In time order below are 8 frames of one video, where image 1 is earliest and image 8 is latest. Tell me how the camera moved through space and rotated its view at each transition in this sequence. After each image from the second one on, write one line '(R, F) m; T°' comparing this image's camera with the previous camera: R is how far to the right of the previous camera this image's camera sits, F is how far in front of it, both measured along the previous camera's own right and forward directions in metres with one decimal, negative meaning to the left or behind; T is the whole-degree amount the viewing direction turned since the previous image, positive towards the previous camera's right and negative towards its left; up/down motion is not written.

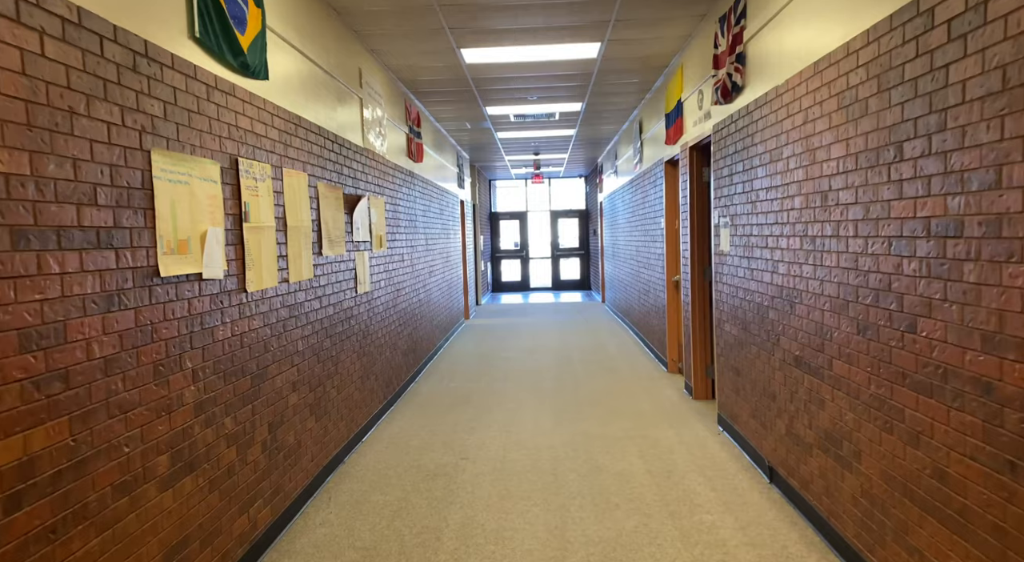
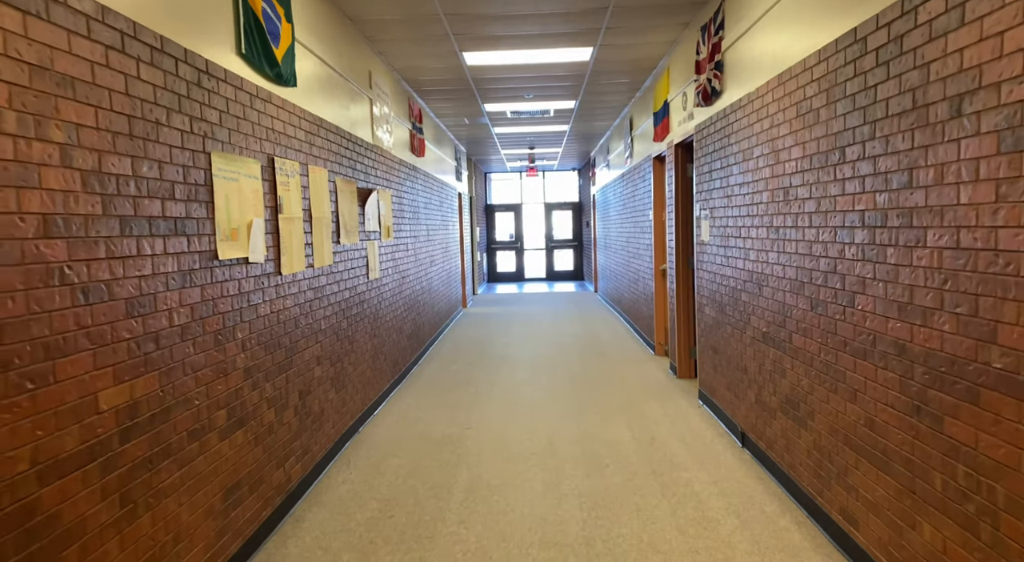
(0.0, -0.4) m; +1°
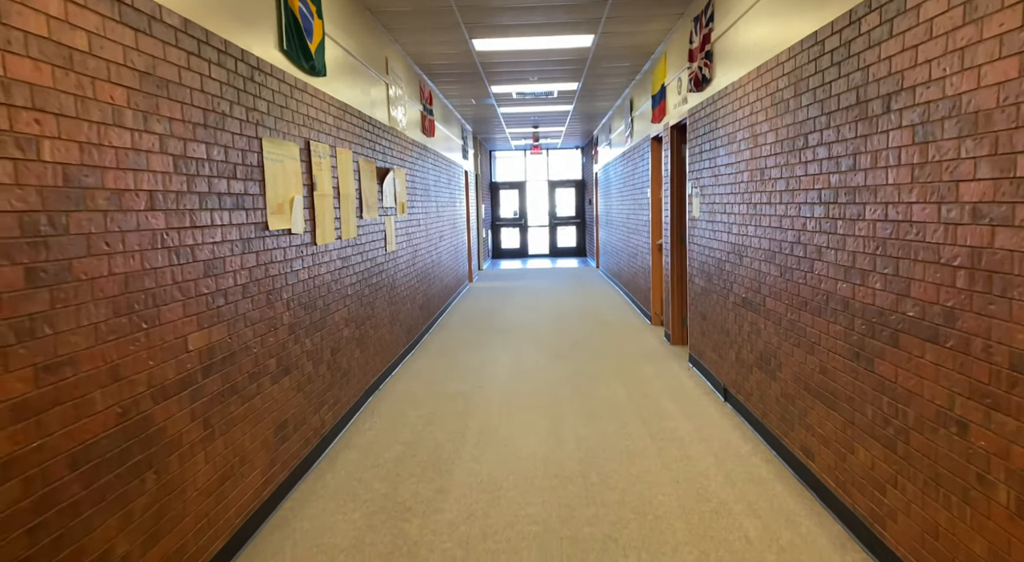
(0.0, -0.4) m; 0°
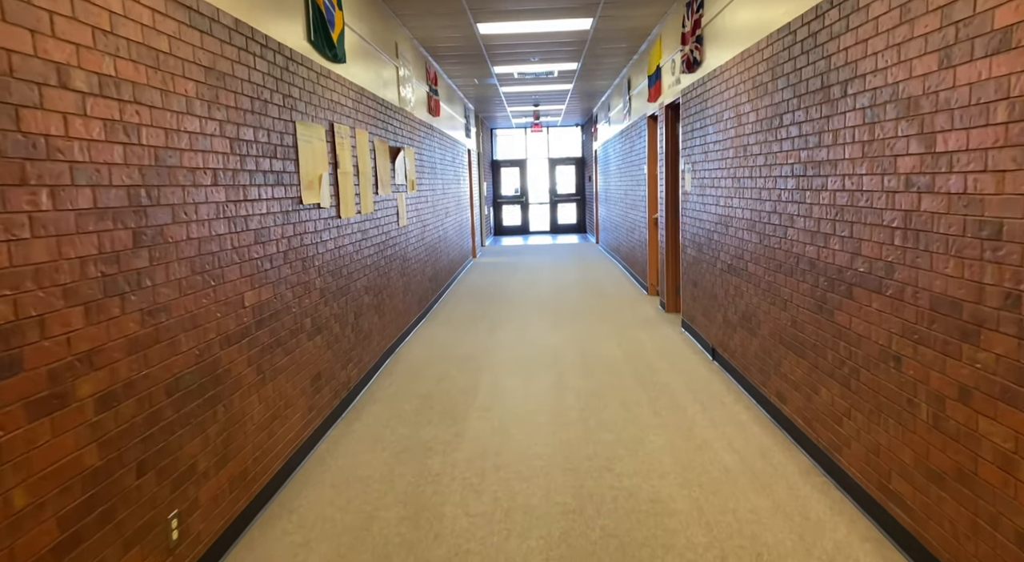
(0.0, -0.4) m; 0°
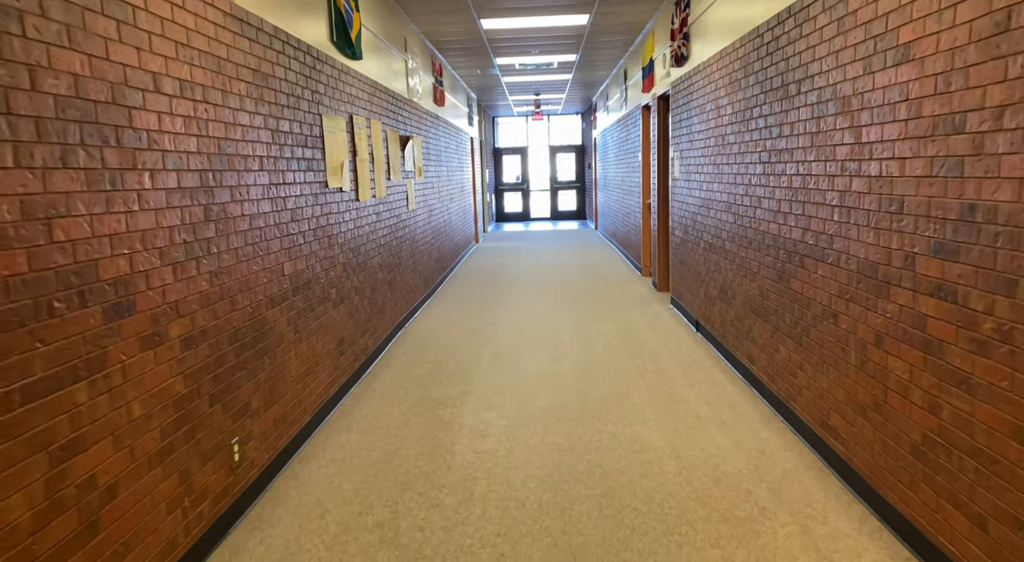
(0.0, -0.4) m; 0°
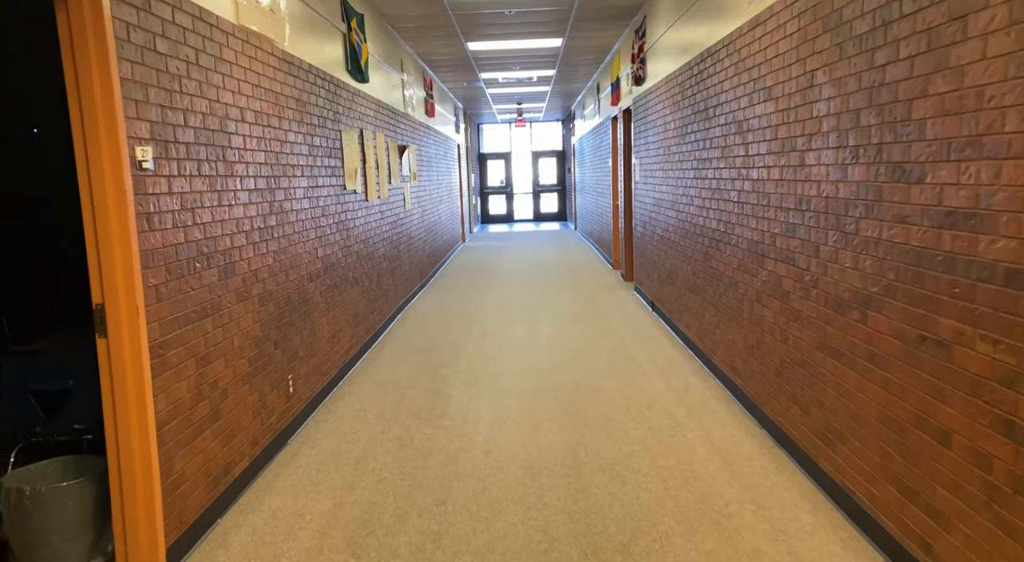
(0.0, -0.9) m; +1°
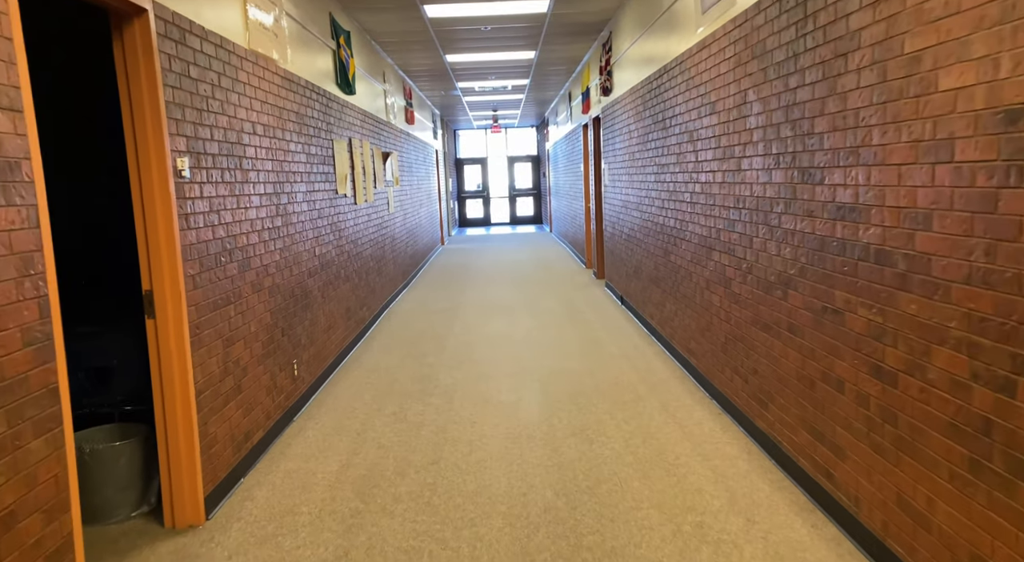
(0.0, -0.4) m; +2°
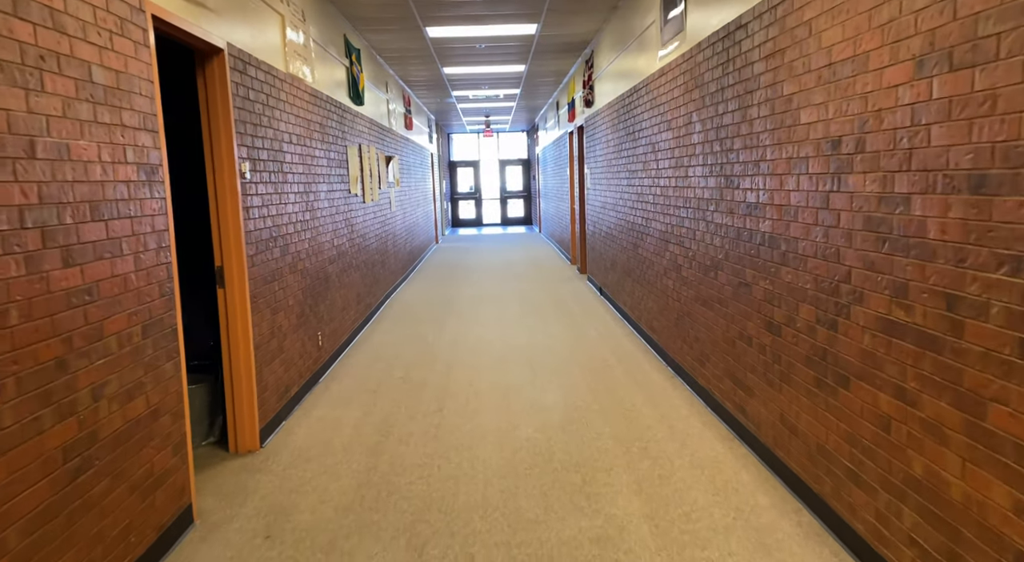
(0.0, -0.7) m; +1°
